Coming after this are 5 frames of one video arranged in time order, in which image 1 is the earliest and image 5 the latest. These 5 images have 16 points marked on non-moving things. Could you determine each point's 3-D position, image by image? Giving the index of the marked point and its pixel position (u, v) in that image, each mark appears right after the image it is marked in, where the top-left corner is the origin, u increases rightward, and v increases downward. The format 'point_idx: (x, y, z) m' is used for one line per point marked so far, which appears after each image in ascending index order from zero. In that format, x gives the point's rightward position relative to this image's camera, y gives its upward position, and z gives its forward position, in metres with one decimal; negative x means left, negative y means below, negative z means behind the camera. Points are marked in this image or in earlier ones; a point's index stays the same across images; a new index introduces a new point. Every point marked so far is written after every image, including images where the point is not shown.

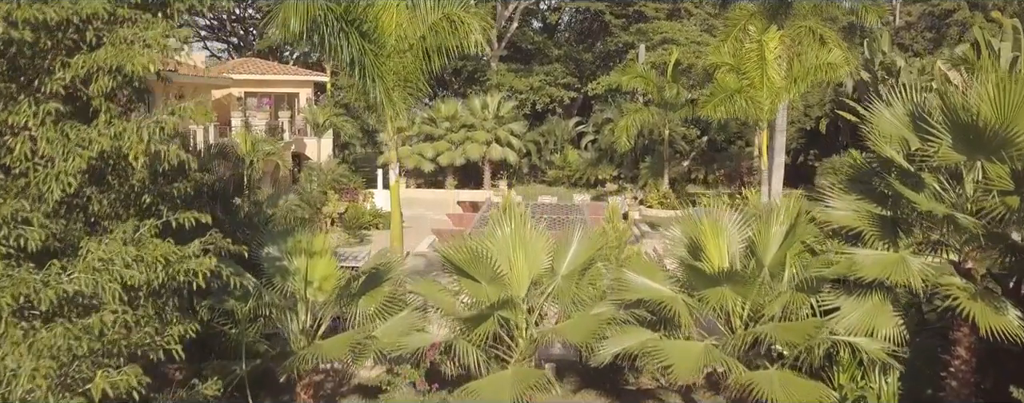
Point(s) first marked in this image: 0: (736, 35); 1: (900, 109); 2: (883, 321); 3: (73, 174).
0: (+4.3, +3.4, +15.5) m
1: (+3.4, +0.8, +6.9) m
2: (+3.0, -1.0, +6.4) m
3: (-2.1, +0.1, +3.8) m
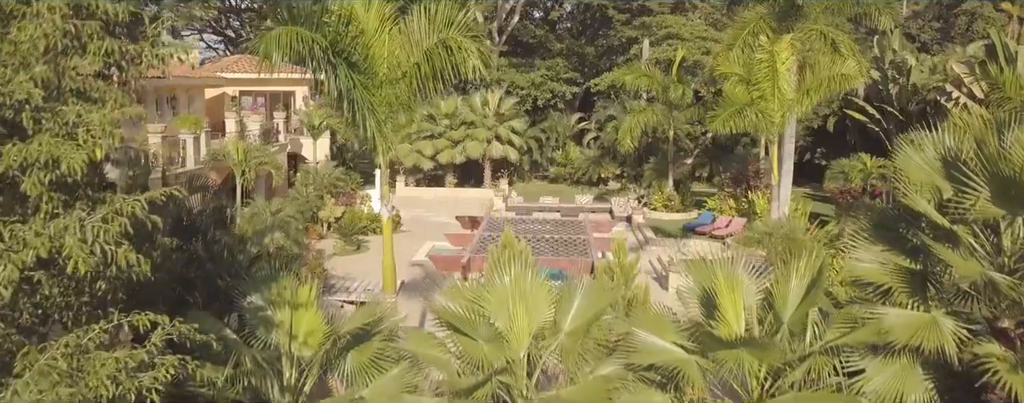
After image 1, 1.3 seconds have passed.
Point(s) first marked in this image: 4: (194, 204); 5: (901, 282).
0: (+4.3, +3.2, +14.9) m
1: (+3.4, +0.4, +6.4) m
2: (+3.0, -1.4, +6.0) m
3: (-2.1, -0.3, +3.4) m
4: (-3.3, 0.0, +8.2) m
5: (+3.0, -0.6, +6.2) m
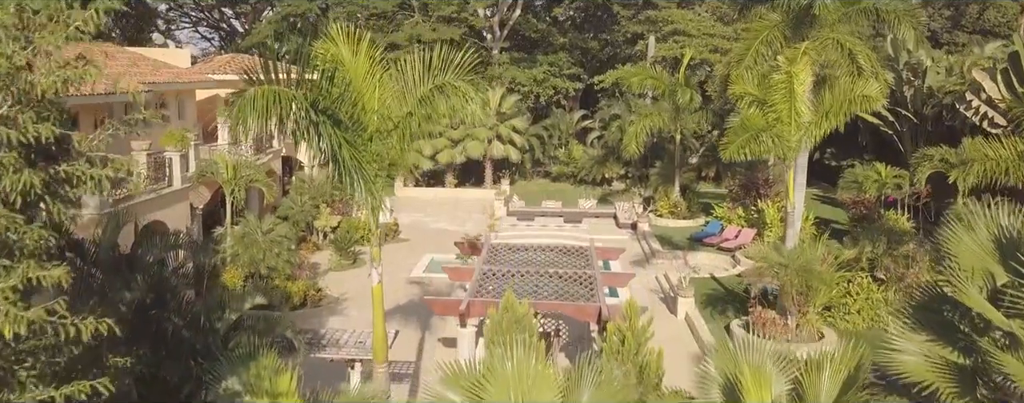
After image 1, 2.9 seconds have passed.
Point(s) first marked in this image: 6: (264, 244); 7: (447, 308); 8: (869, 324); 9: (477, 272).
0: (+4.4, +2.8, +14.1) m
1: (+3.4, -0.2, +5.7) m
2: (+3.0, -2.0, +5.3) m
3: (-2.1, -1.0, +2.7) m
4: (-3.3, -0.6, +7.6) m
5: (+3.0, -1.2, +5.5) m
6: (-4.5, -0.8, +14.6) m
7: (-0.8, -1.4, +9.9) m
8: (+6.0, -2.0, +13.3) m
9: (-0.5, -1.0, +11.4) m
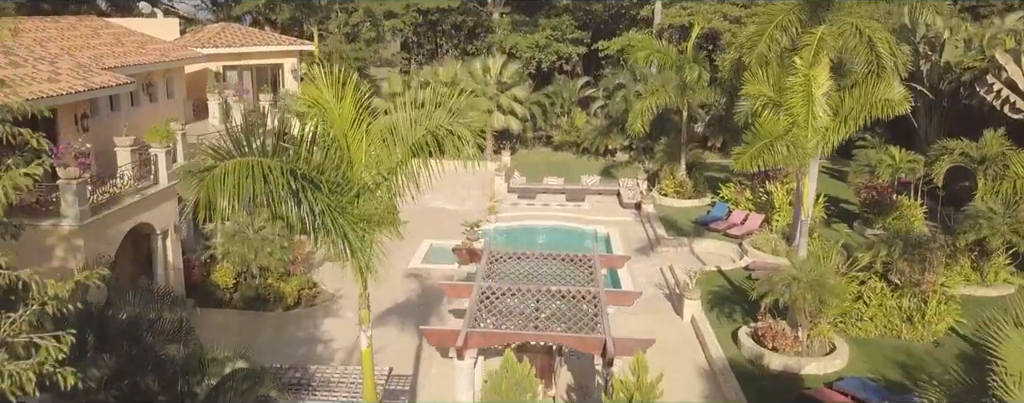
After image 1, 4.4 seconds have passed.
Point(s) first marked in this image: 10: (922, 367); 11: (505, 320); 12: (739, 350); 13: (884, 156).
0: (+4.4, +2.8, +13.4) m
1: (+3.4, -0.8, +5.2) m
2: (+3.0, -2.6, +4.9) m
3: (-2.1, -1.8, +2.2) m
4: (-3.3, -1.1, +7.0) m
5: (+3.0, -1.8, +5.1) m
6: (-4.5, -0.7, +14.1) m
7: (-0.8, -1.6, +9.5) m
8: (+6.0, -2.1, +12.8) m
9: (-0.5, -1.2, +10.9) m
10: (+6.1, -2.4, +11.7) m
11: (-0.1, -1.5, +10.2) m
12: (+3.6, -2.4, +12.5) m
13: (+8.6, +1.0, +18.4) m
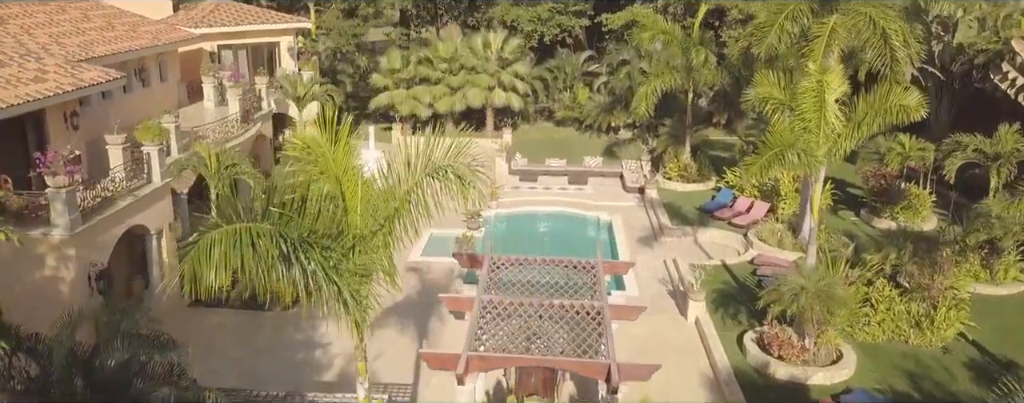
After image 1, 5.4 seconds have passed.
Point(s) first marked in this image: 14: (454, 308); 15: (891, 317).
0: (+4.4, +2.8, +12.9) m
1: (+3.4, -1.3, +4.9) m
2: (+3.0, -3.1, +4.8) m
3: (-2.1, -2.5, +2.0) m
4: (-3.3, -1.4, +6.8) m
5: (+3.1, -2.3, +4.9) m
6: (-4.5, -0.7, +13.8) m
7: (-0.8, -1.9, +9.3) m
8: (+6.0, -2.2, +12.6) m
9: (-0.5, -1.4, +10.6) m
10: (+6.1, -2.5, +11.6) m
11: (-0.1, -1.7, +9.9) m
12: (+3.6, -2.4, +12.4) m
13: (+8.7, +1.3, +18.0) m
14: (-0.8, -1.5, +11.2) m
15: (+6.1, -1.8, +12.8) m
